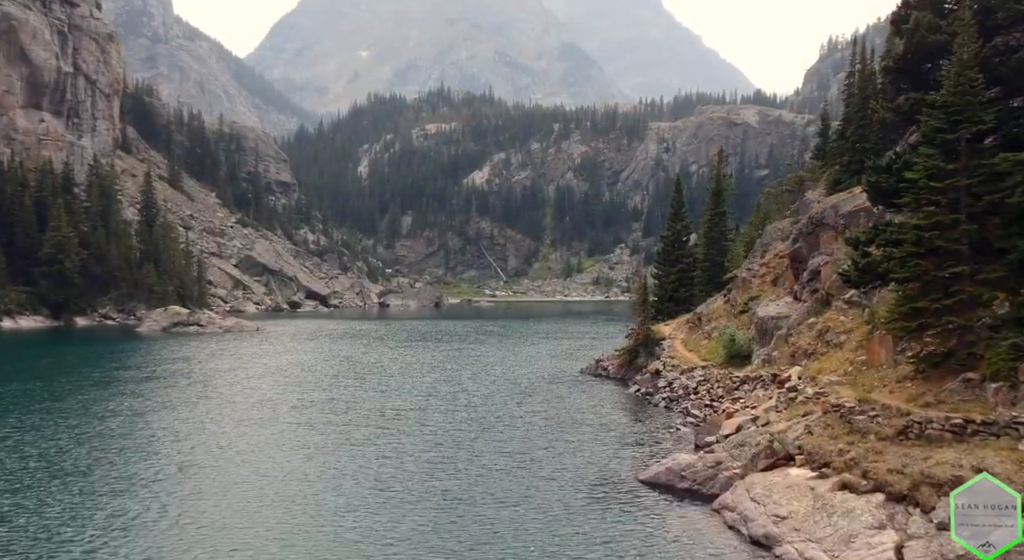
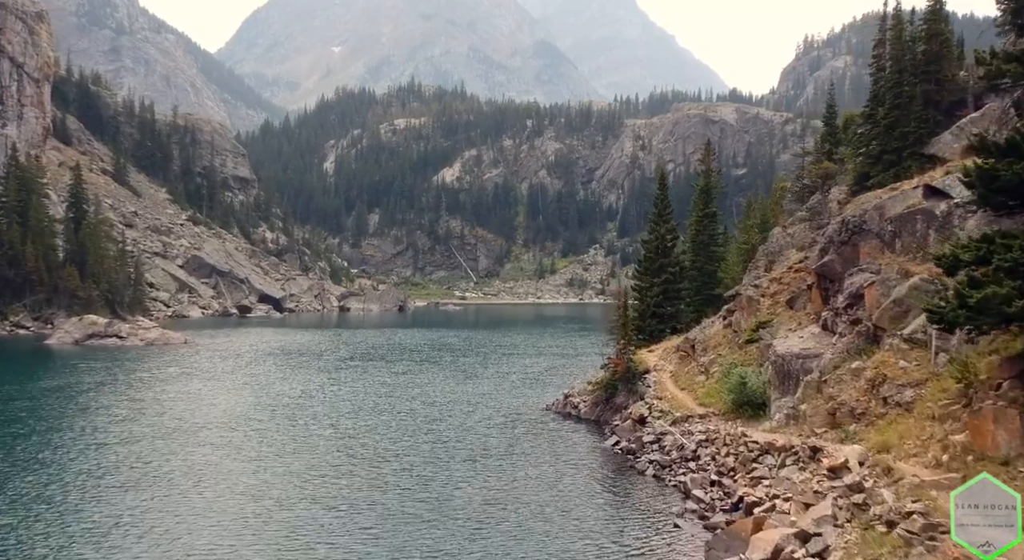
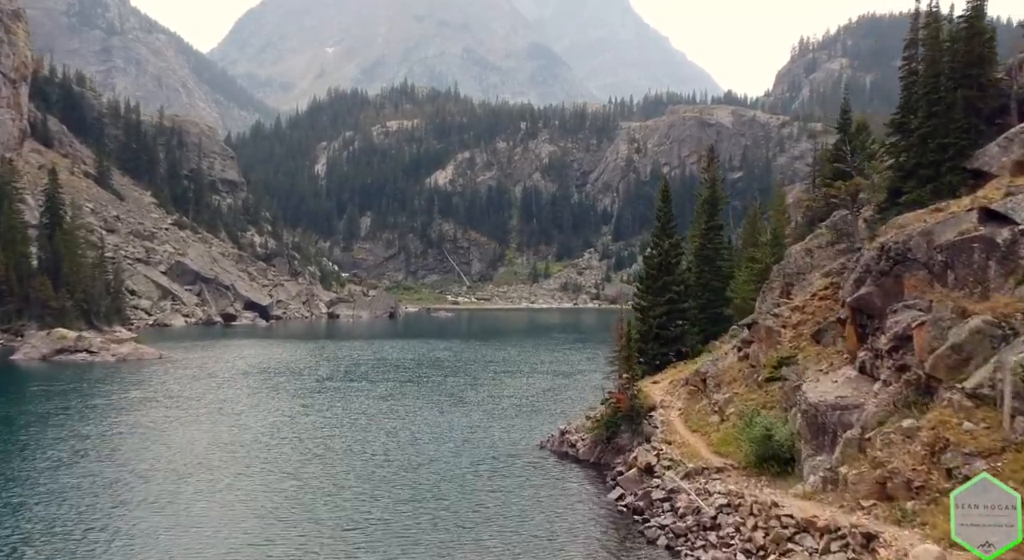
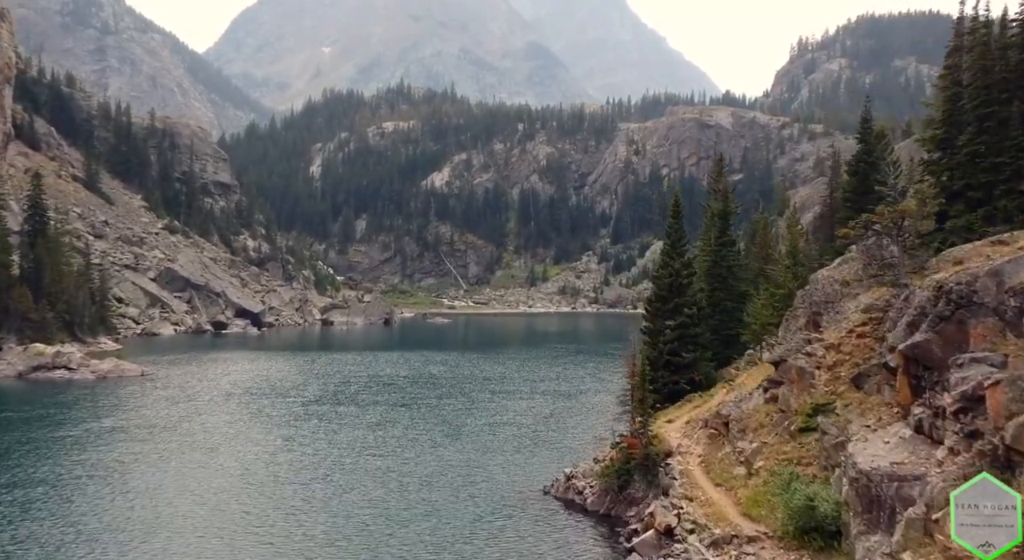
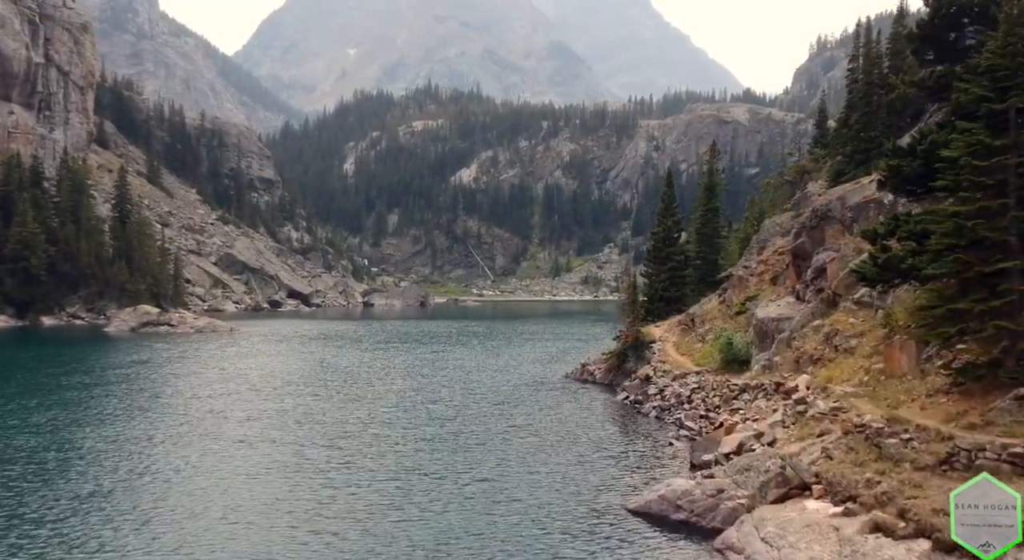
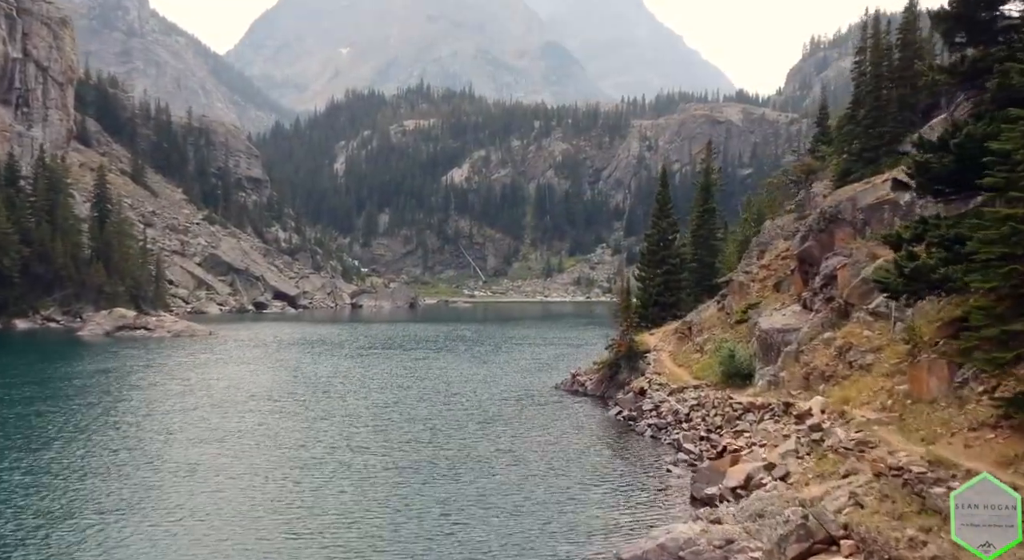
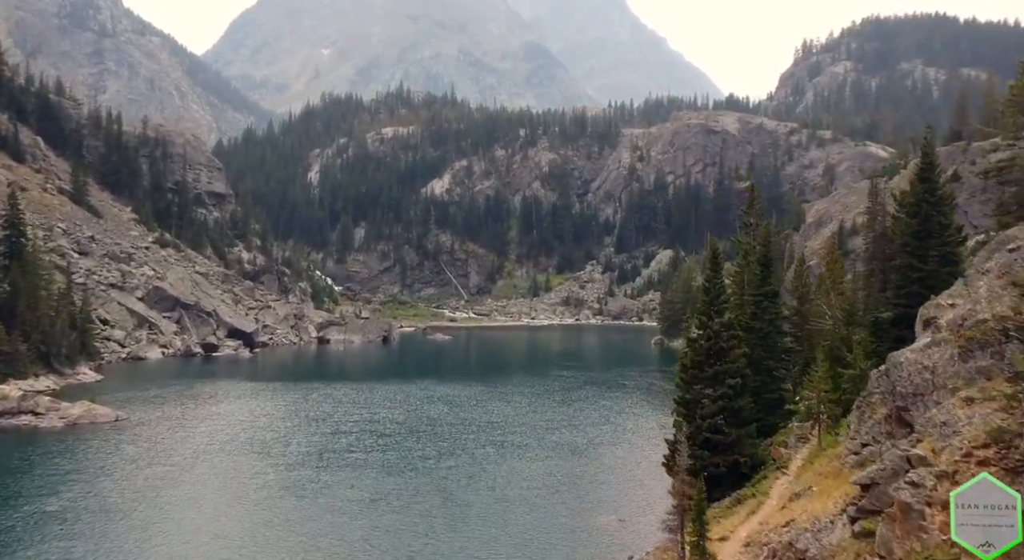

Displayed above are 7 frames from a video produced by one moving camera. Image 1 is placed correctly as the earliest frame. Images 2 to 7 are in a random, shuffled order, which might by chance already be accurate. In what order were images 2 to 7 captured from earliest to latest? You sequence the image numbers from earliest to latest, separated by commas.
5, 6, 2, 3, 4, 7
